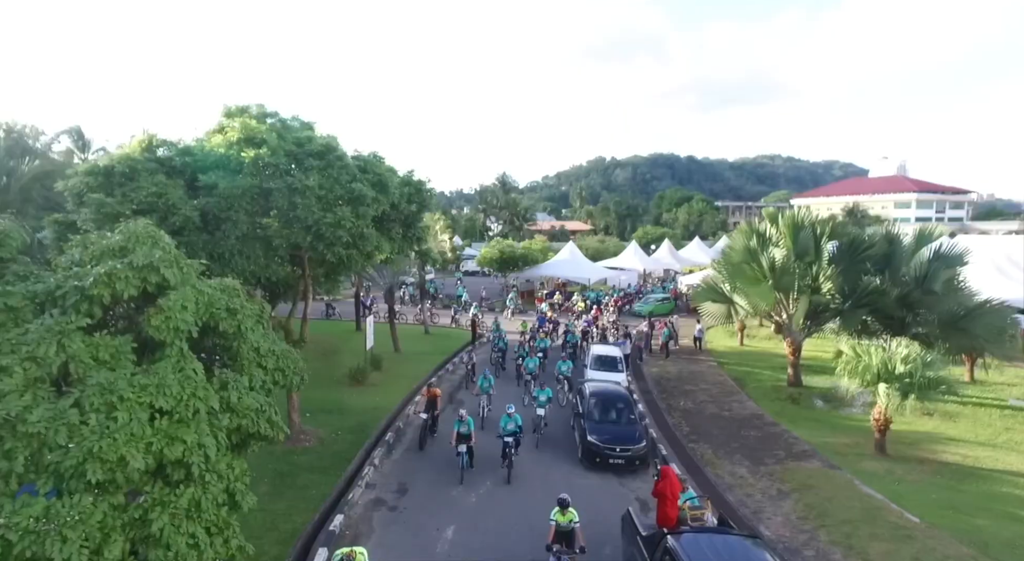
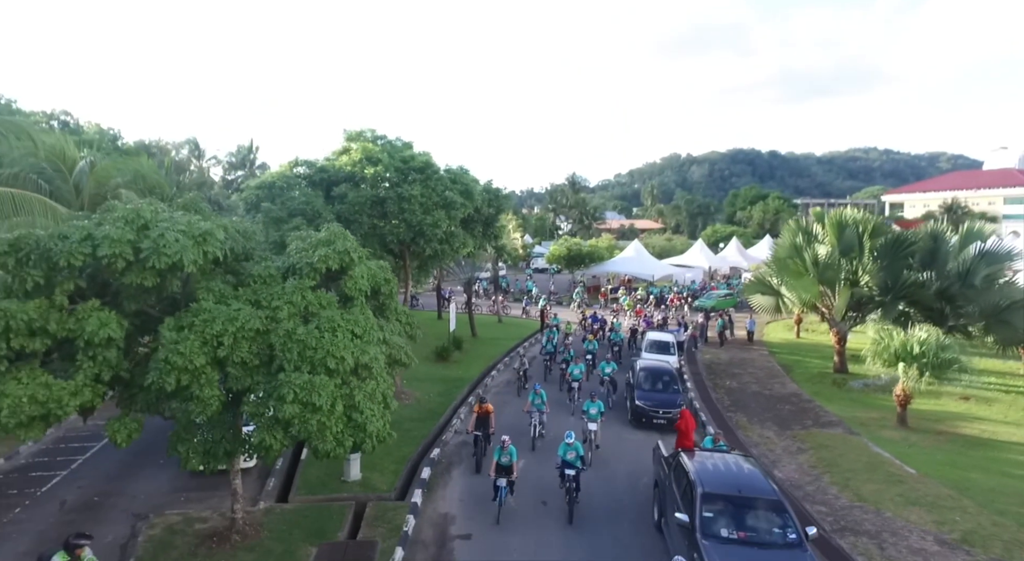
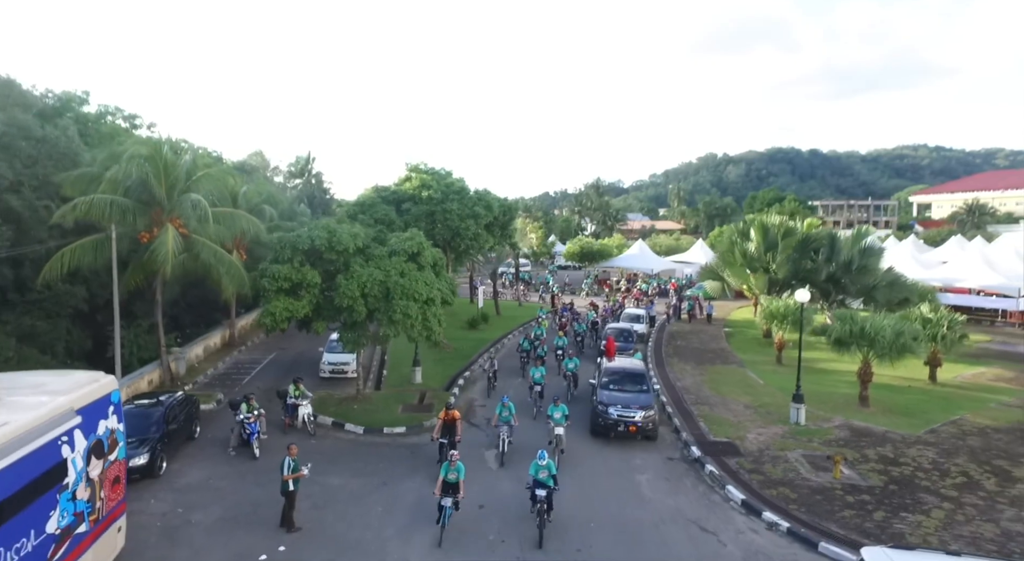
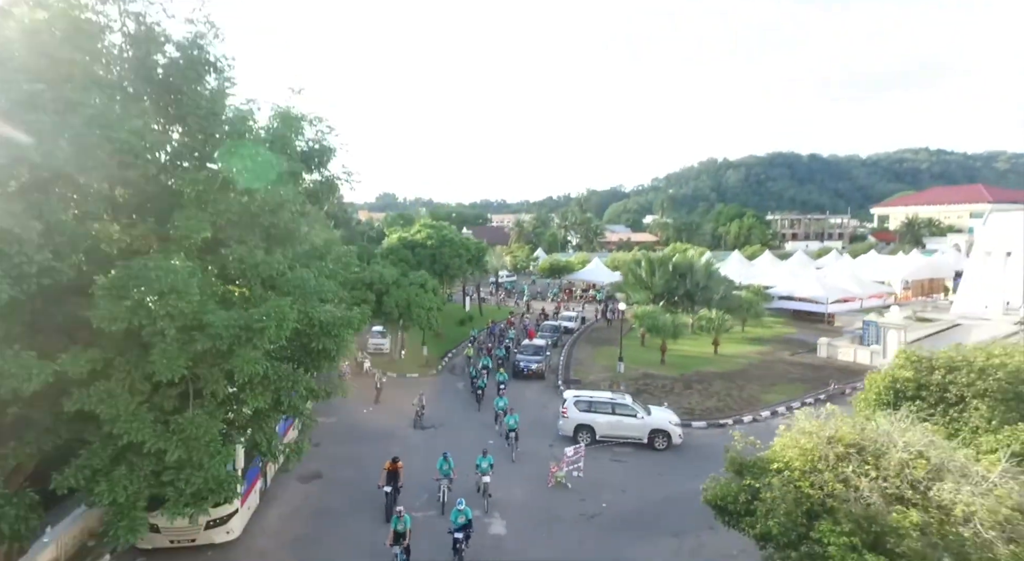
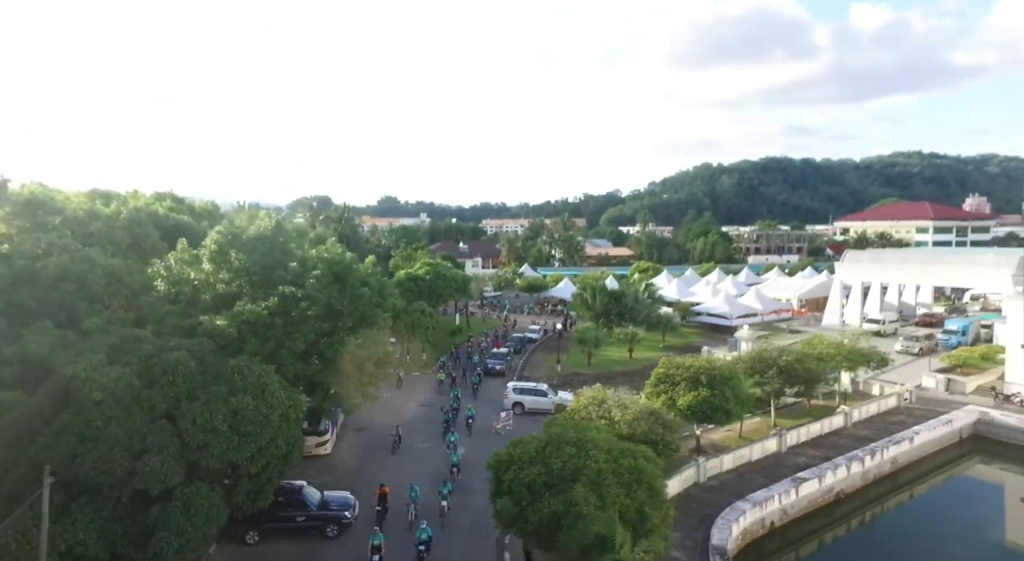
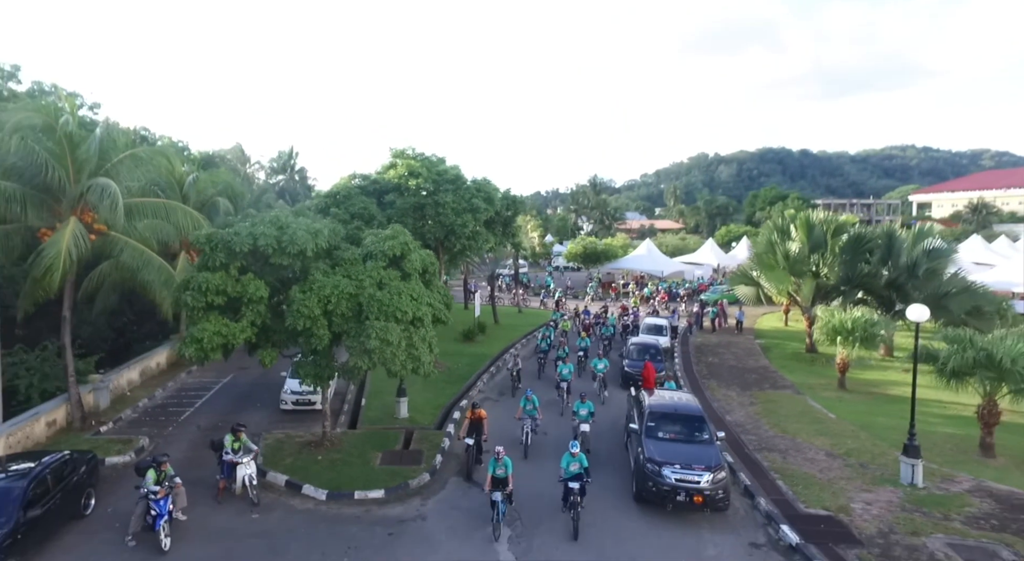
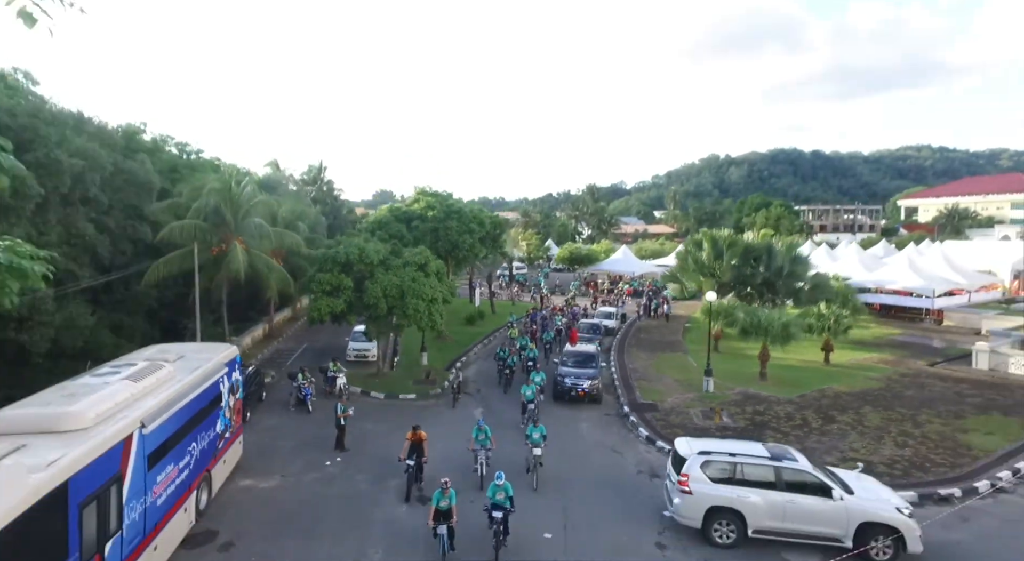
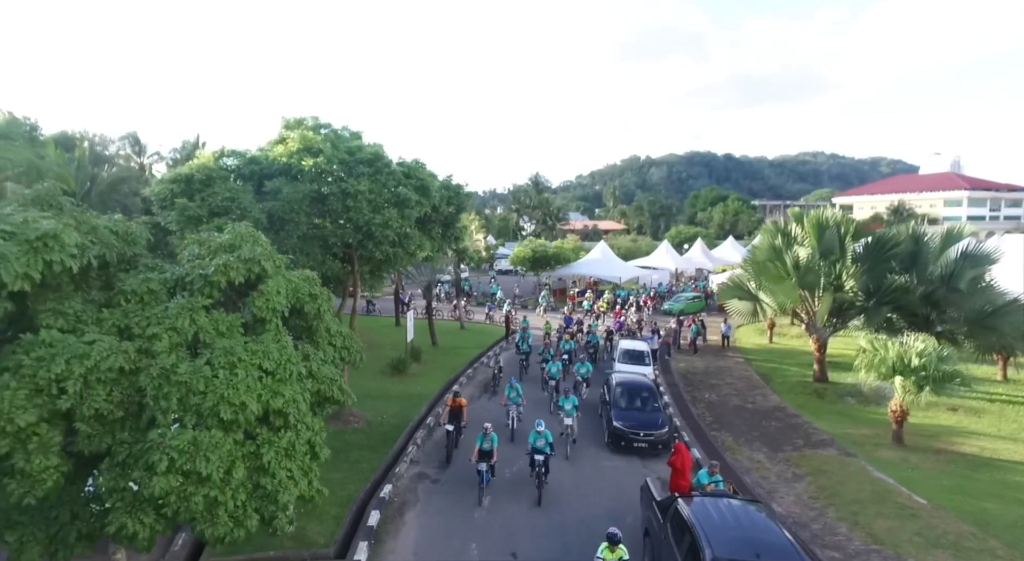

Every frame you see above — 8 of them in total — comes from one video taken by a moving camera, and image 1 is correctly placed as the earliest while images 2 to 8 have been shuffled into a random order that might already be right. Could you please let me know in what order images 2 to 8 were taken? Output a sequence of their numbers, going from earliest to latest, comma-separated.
8, 2, 6, 3, 7, 4, 5
